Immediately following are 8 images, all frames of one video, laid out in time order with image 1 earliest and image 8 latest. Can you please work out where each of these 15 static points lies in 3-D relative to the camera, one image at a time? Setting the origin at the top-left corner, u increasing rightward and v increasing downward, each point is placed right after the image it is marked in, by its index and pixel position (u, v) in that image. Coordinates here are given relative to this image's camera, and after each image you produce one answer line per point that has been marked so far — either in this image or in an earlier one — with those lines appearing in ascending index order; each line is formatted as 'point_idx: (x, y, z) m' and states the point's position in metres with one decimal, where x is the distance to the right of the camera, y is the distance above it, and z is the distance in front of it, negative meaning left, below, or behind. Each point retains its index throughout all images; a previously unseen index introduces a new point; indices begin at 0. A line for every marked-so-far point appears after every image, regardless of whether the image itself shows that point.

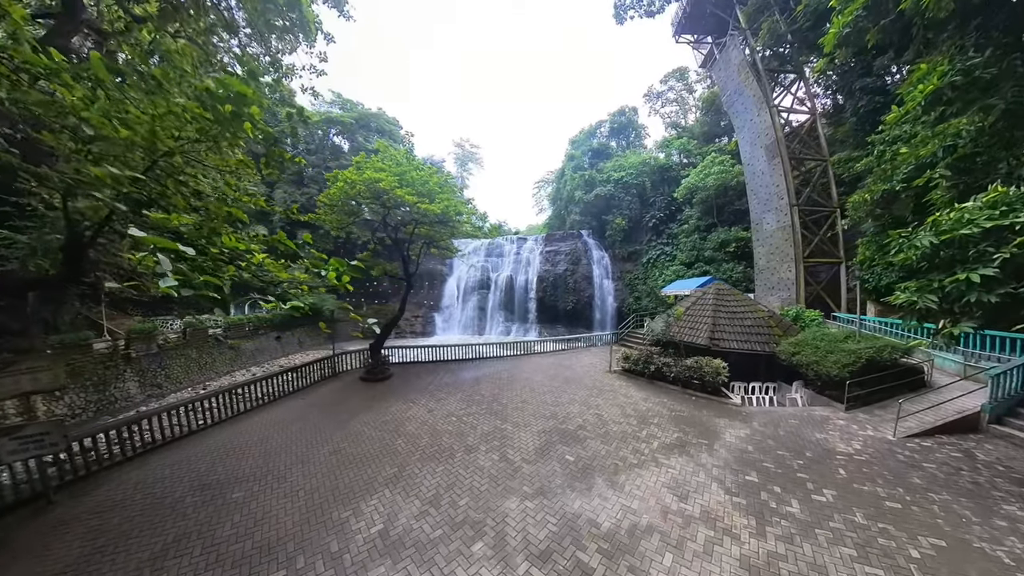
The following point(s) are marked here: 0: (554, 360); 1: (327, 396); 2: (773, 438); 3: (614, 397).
0: (+1.2, -2.0, +9.4) m
1: (-4.5, -2.6, +8.3) m
2: (+4.2, -2.4, +5.4) m
3: (+2.0, -2.1, +6.5) m
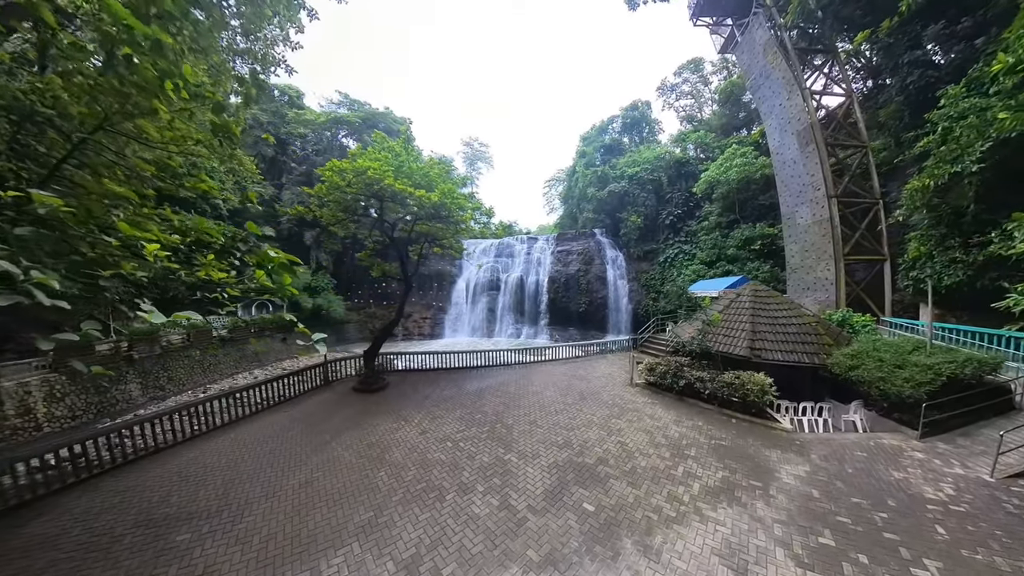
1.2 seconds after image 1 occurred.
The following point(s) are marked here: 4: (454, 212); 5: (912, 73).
0: (+1.4, -2.1, +8.4) m
1: (-4.4, -2.6, +7.5) m
2: (+4.3, -2.5, +4.4) m
3: (+2.1, -2.1, +5.5) m
4: (-1.5, +2.3, +9.0) m
5: (+12.8, +7.0, +10.8) m
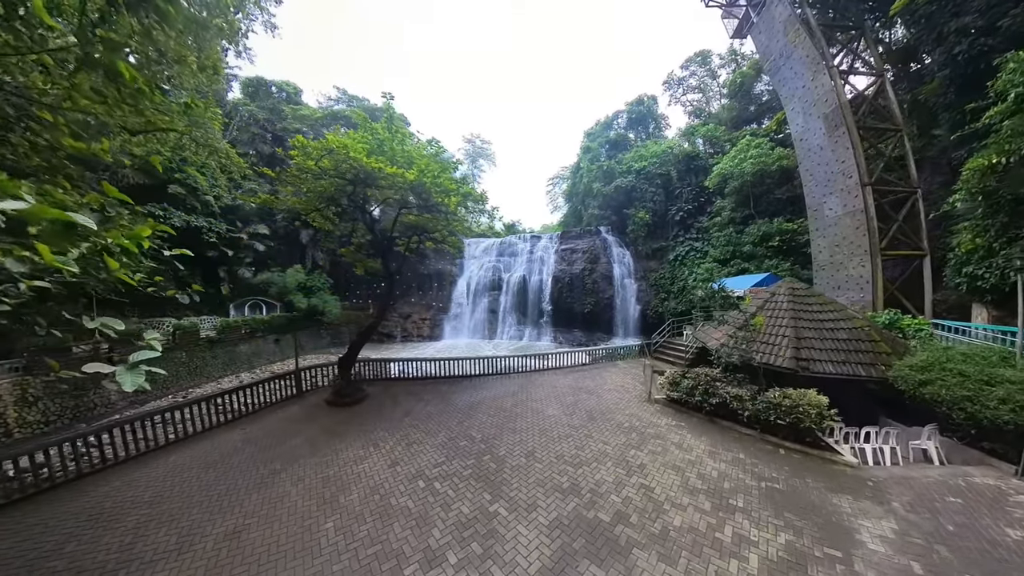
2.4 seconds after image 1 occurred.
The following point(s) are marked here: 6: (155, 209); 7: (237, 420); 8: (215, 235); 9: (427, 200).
0: (+1.3, -2.0, +7.3) m
1: (-4.5, -2.6, +6.4) m
2: (+4.2, -2.4, +3.2) m
3: (+1.9, -2.1, +4.4) m
4: (-1.6, +2.4, +7.9) m
5: (+12.8, +7.0, +9.6) m
6: (-17.5, +3.9, +16.8) m
7: (-5.9, -2.8, +7.2) m
8: (-16.8, +3.0, +19.3) m
9: (-2.2, +2.3, +7.8) m
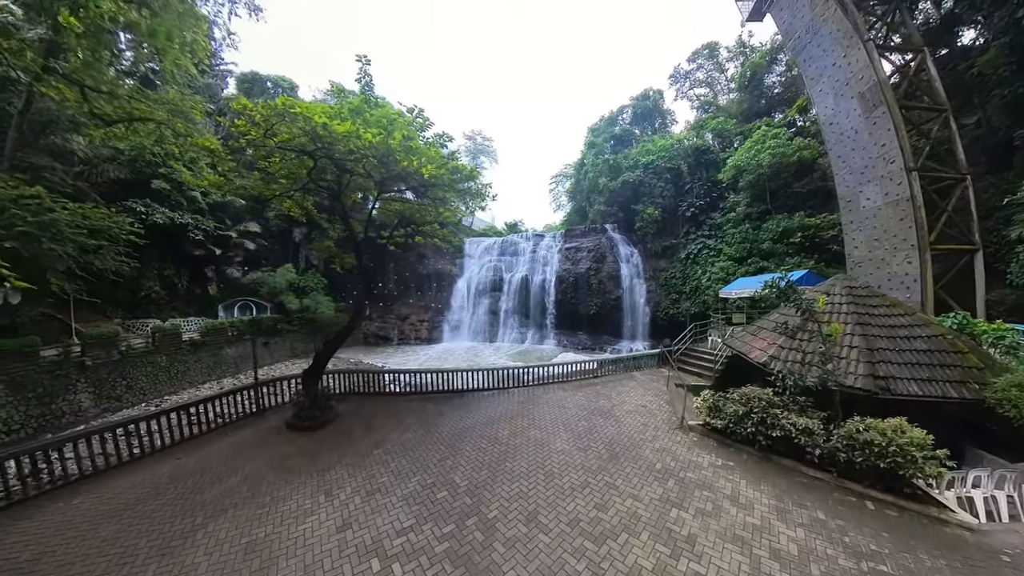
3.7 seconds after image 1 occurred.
0: (+1.3, -2.0, +6.2) m
1: (-4.5, -2.6, +5.3) m
2: (+4.1, -2.4, +2.0) m
3: (+1.9, -2.1, +3.2) m
4: (-1.6, +2.4, +6.8) m
5: (+12.8, +7.0, +8.4) m
6: (-17.5, +3.9, +15.8) m
7: (-6.0, -2.8, +6.0) m
8: (-16.8, +3.0, +18.3) m
9: (-2.2, +2.4, +6.7) m
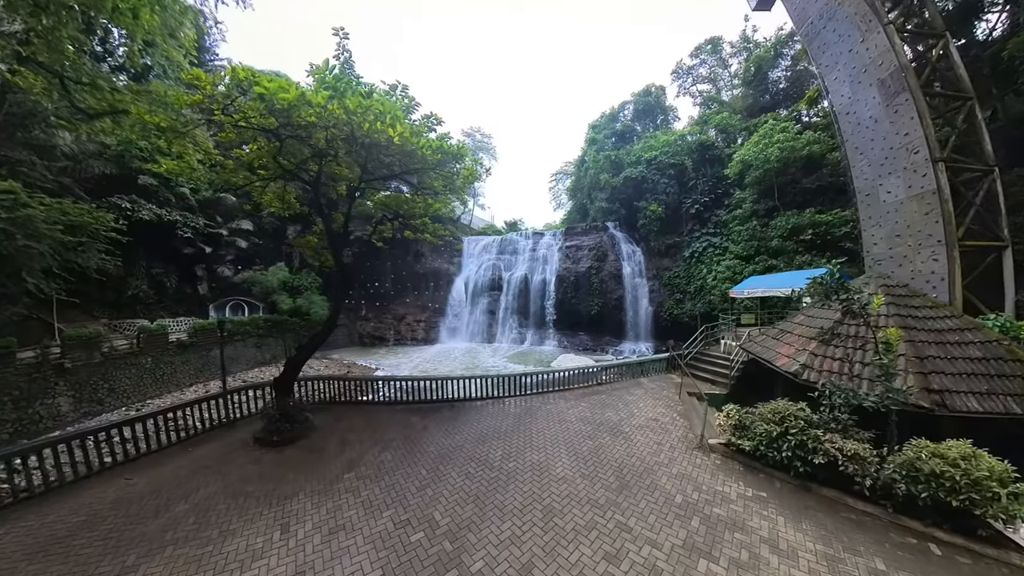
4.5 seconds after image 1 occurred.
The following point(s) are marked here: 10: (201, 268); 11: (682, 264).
0: (+1.2, -2.0, +5.5) m
1: (-4.6, -2.5, +4.7) m
2: (+4.0, -2.4, +1.4) m
3: (+1.8, -2.1, +2.6) m
4: (-1.7, +2.4, +6.2) m
5: (+12.7, +7.0, +7.8) m
6: (-17.6, +3.9, +15.2) m
7: (-6.1, -2.8, +5.4) m
8: (-16.8, +3.0, +17.7) m
9: (-2.3, +2.4, +6.1) m
10: (-16.9, +1.1, +18.3) m
11: (+9.4, +1.3, +18.6) m
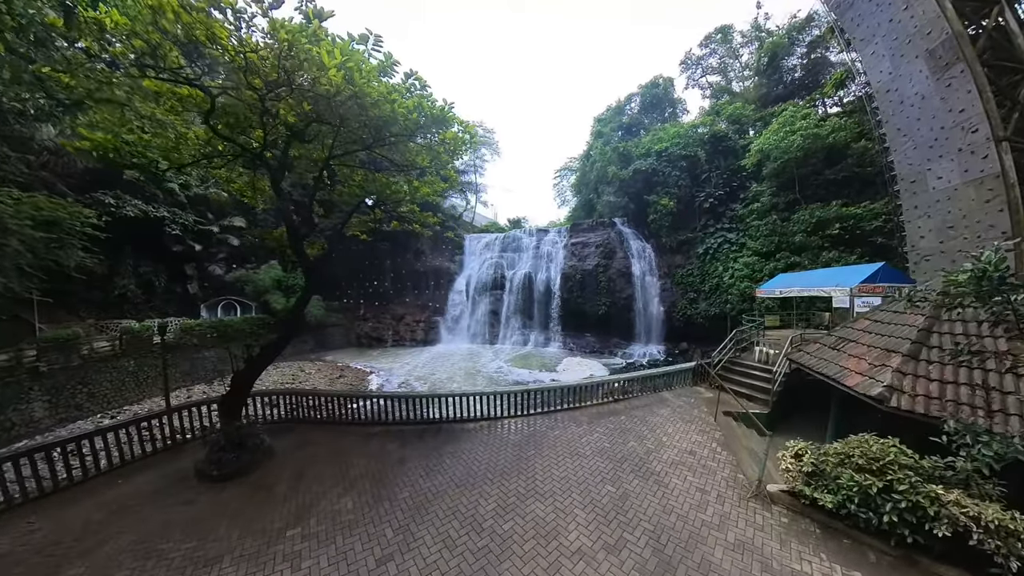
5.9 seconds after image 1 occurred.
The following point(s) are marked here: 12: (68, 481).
0: (+1.2, -2.0, +4.6) m
1: (-4.6, -2.5, +3.8) m
2: (+4.0, -2.4, +0.4) m
3: (+1.8, -2.0, +1.6) m
4: (-1.7, +2.4, +5.2) m
5: (+12.7, +7.1, +6.6) m
6: (-17.5, +4.0, +14.4) m
7: (-6.1, -2.8, +4.5) m
8: (-16.7, +3.1, +16.9) m
9: (-2.3, +2.4, +5.1) m
10: (-16.8, +1.1, +17.6) m
11: (+9.5, +1.4, +17.5) m
12: (-6.0, -2.6, +4.4) m
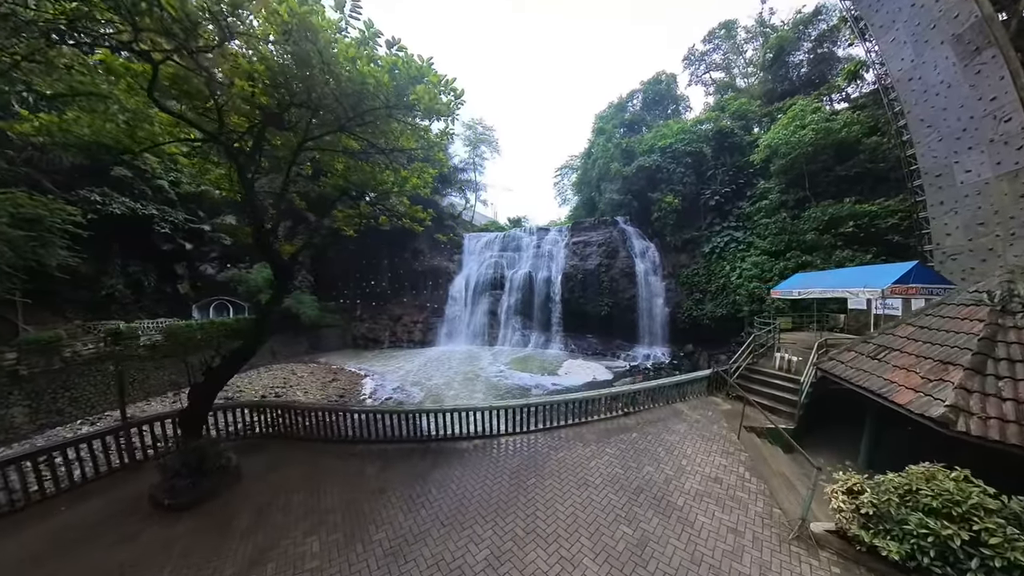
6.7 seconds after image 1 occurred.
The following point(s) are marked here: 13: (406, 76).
0: (+1.2, -2.0, +4.0) m
1: (-4.6, -2.5, +3.3) m
2: (+3.9, -2.4, -0.1) m
3: (+1.7, -2.1, +1.1) m
4: (-1.7, +2.4, +4.7) m
5: (+12.7, +7.0, +6.1) m
6: (-17.5, +4.0, +13.9) m
7: (-6.1, -2.8, +4.0) m
8: (-16.7, +3.1, +16.4) m
9: (-2.3, +2.4, +4.6) m
10: (-16.8, +1.1, +17.0) m
11: (+9.5, +1.4, +17.0) m
12: (-6.1, -2.6, +3.9) m
13: (-1.4, +2.7, +4.3) m
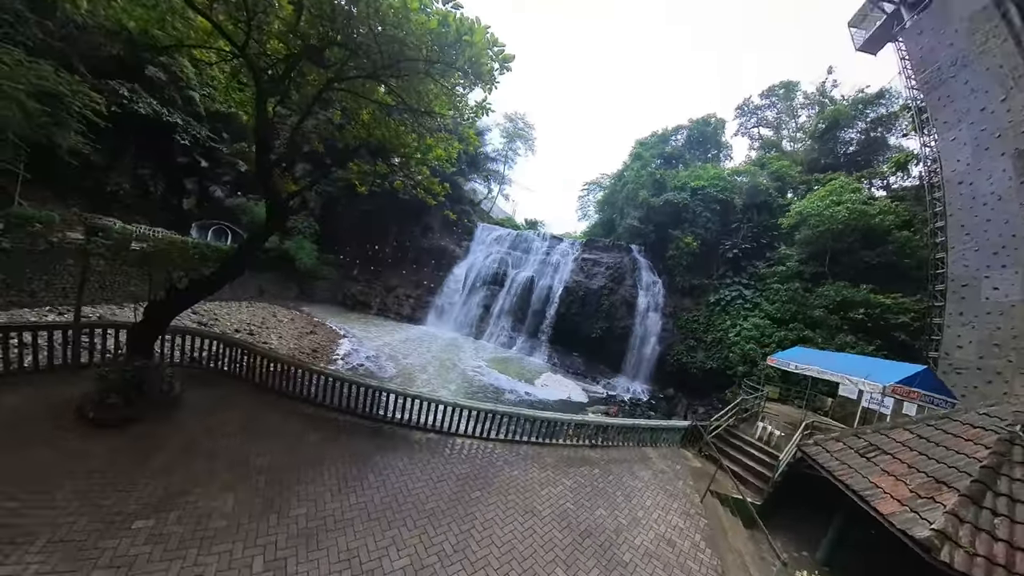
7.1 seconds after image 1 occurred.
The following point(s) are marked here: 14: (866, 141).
0: (+0.6, -2.2, +3.8) m
1: (-5.2, -1.3, +3.0) m
2: (+3.2, -3.3, -0.4) m
3: (+1.1, -2.4, +0.8) m
4: (-1.1, +2.8, +4.4) m
5: (+14.0, +3.6, +5.8) m
6: (-16.0, +8.3, +13.6) m
7: (-6.6, -1.1, +3.8) m
8: (-15.5, +7.2, +16.1) m
9: (-1.7, +2.9, +4.3) m
10: (-16.0, +5.3, +16.8) m
11: (+9.5, -1.0, +16.7) m
12: (-6.6, -1.0, +3.7) m
13: (-0.7, +3.0, +4.0) m
14: (+19.8, +8.2, +18.8) m
